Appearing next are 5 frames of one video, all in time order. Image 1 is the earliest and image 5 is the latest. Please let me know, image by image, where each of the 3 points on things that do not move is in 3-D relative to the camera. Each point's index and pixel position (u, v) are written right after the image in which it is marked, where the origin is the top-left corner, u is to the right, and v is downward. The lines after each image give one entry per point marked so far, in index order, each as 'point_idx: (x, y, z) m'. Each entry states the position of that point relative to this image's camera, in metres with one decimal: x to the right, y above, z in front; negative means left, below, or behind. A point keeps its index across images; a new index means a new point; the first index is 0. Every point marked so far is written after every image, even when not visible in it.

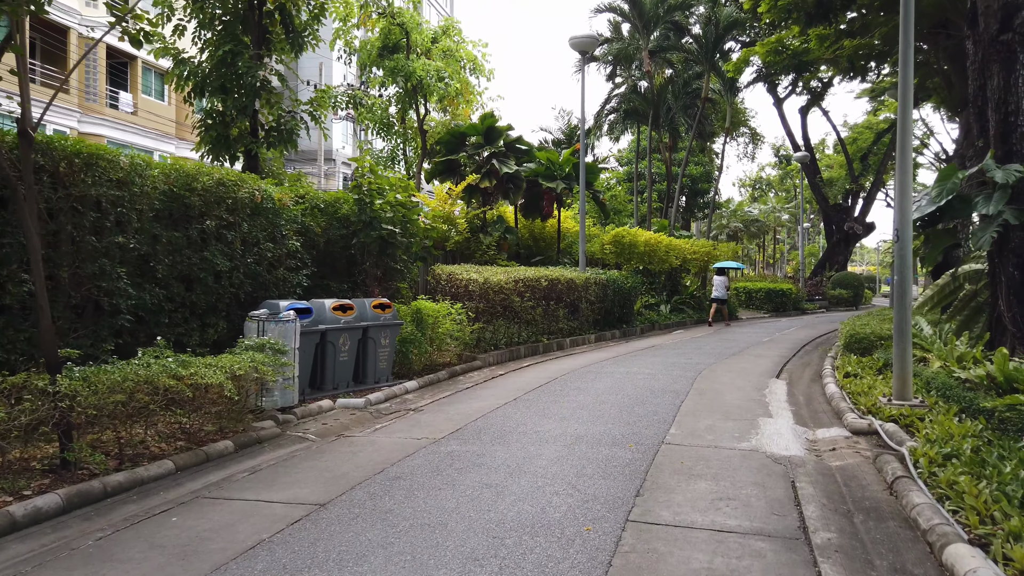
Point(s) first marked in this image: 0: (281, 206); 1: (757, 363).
0: (-2.7, +0.9, +8.9) m
1: (+3.7, -1.1, +11.6) m
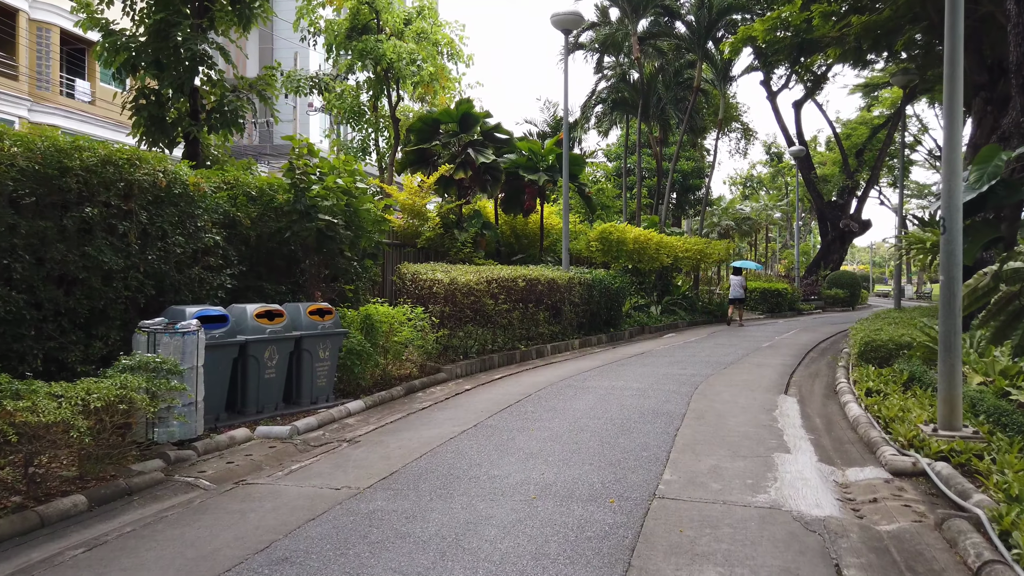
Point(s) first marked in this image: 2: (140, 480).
0: (-3.0, +0.9, +7.4) m
1: (+3.3, -1.2, +10.2) m
2: (-2.4, -1.3, +5.1) m
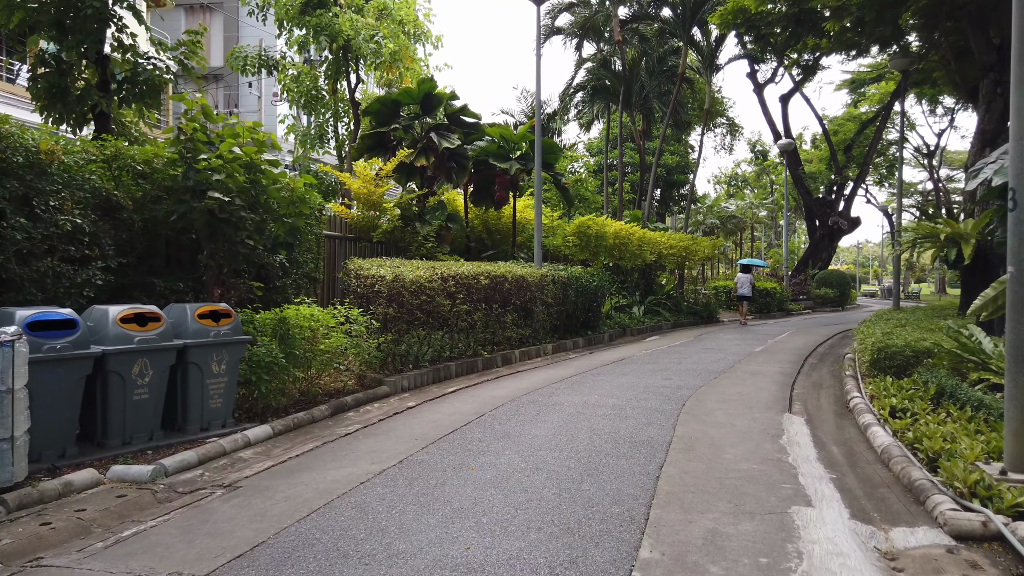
0: (-3.5, +0.9, +5.8) m
1: (+2.8, -1.1, +8.7) m
2: (-2.8, -1.2, +3.5) m
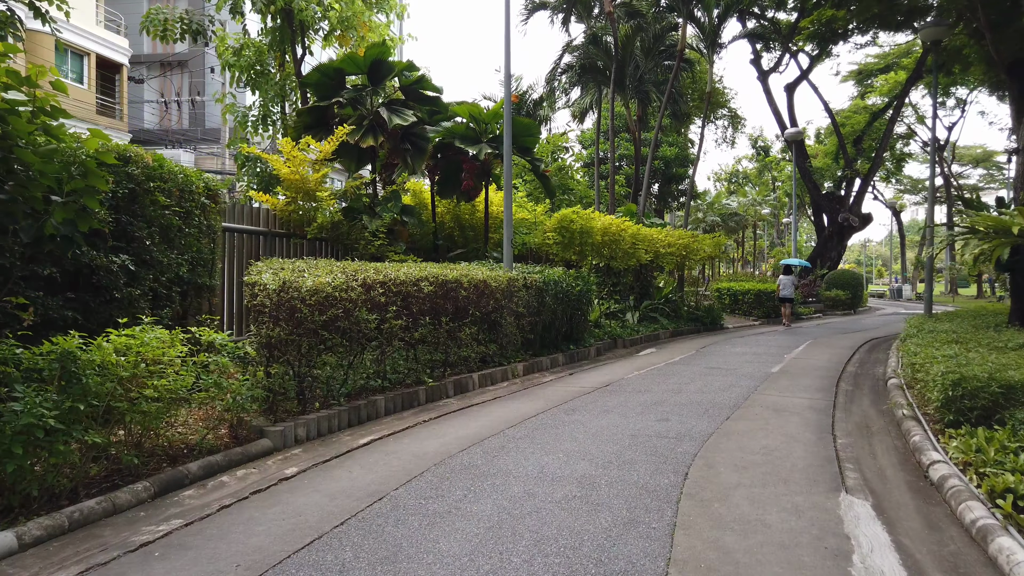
0: (-4.0, +0.8, +3.4) m
1: (+2.2, -1.2, +6.3) m
2: (-3.4, -1.3, +1.1) m
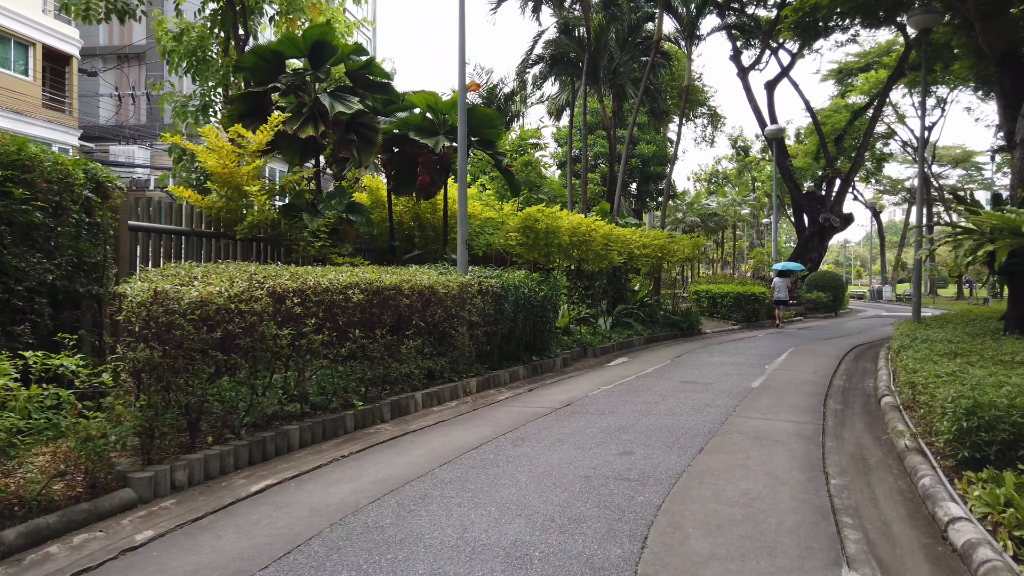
0: (-4.4, +0.8, +2.2) m
1: (+1.8, -1.3, +5.3) m
2: (-3.7, -1.4, -0.1) m
